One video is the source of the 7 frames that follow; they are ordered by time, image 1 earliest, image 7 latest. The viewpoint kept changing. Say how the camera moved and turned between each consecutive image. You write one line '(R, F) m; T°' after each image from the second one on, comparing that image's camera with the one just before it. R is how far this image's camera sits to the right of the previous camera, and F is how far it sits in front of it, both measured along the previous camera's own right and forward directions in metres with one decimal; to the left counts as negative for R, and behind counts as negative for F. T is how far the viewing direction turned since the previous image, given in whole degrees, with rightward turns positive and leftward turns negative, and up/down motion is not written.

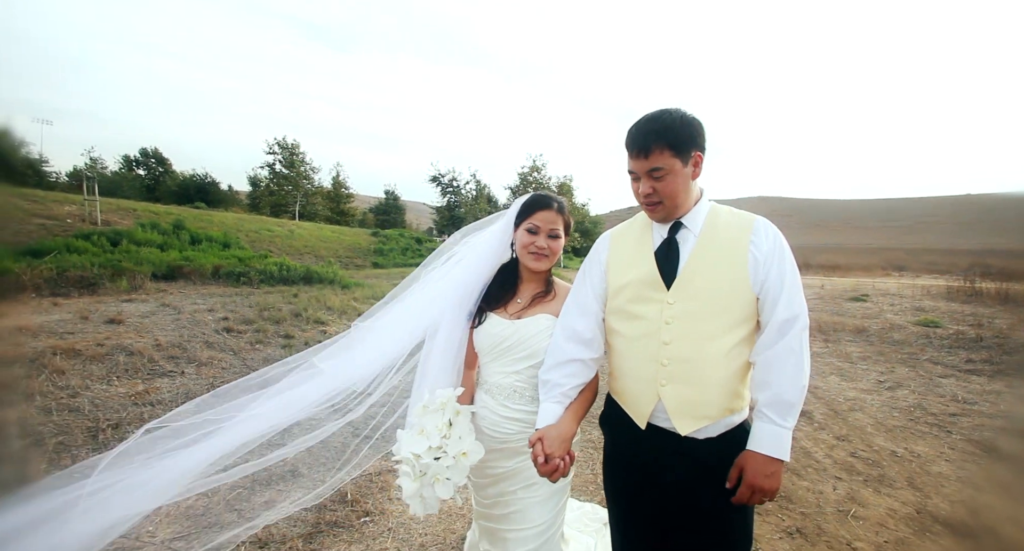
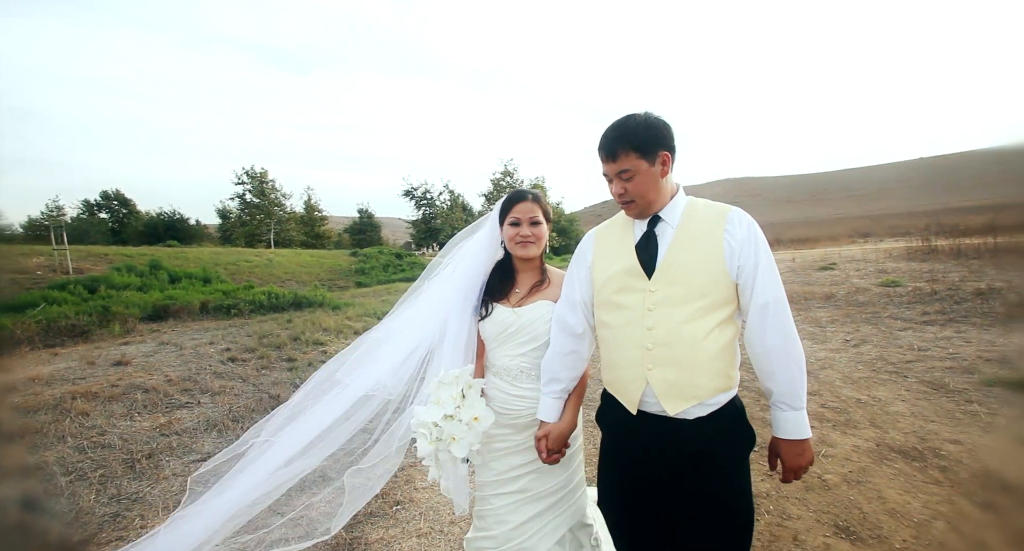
(-0.1, -0.4) m; +2°
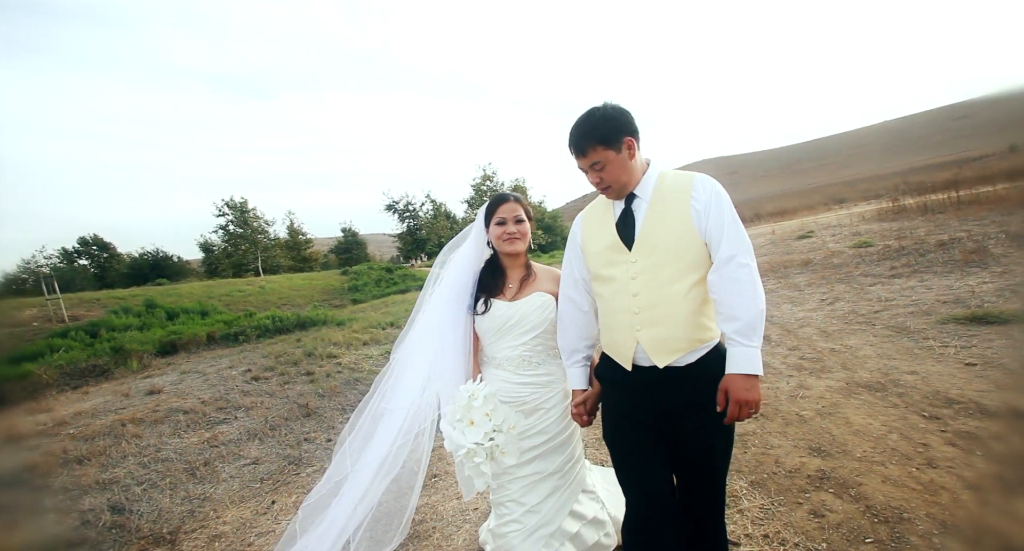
(-0.1, -0.5) m; +1°
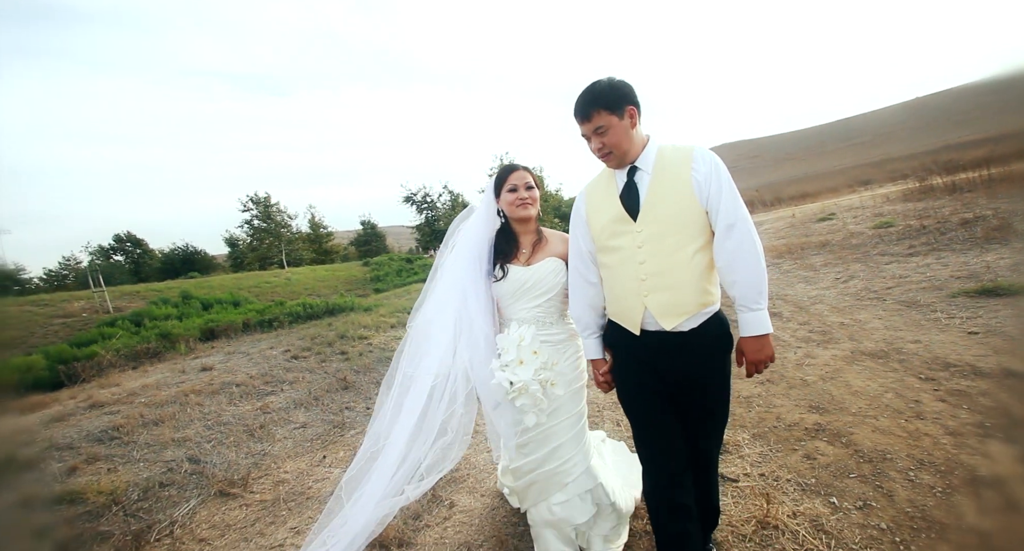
(0.0, -0.4) m; -2°
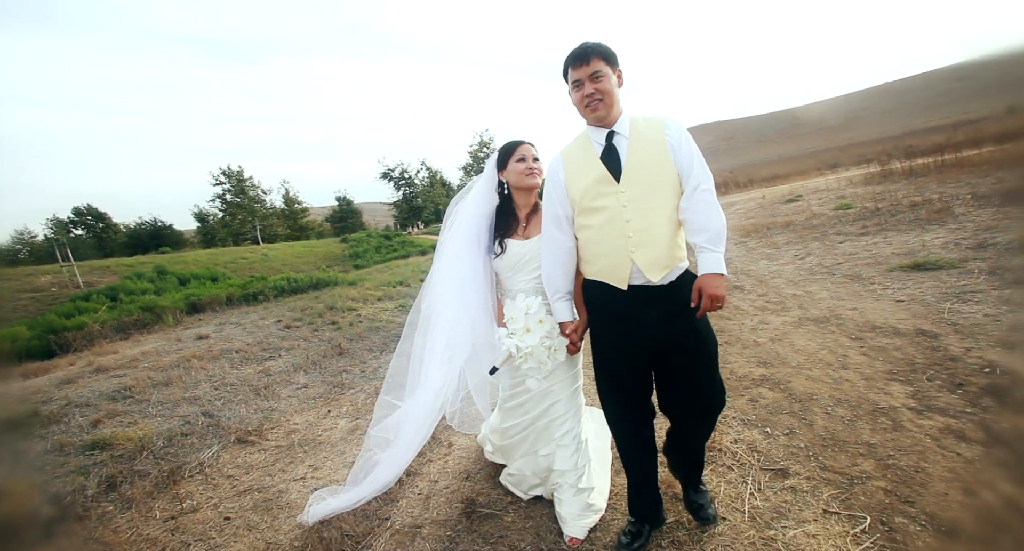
(-0.1, -0.4) m; +3°
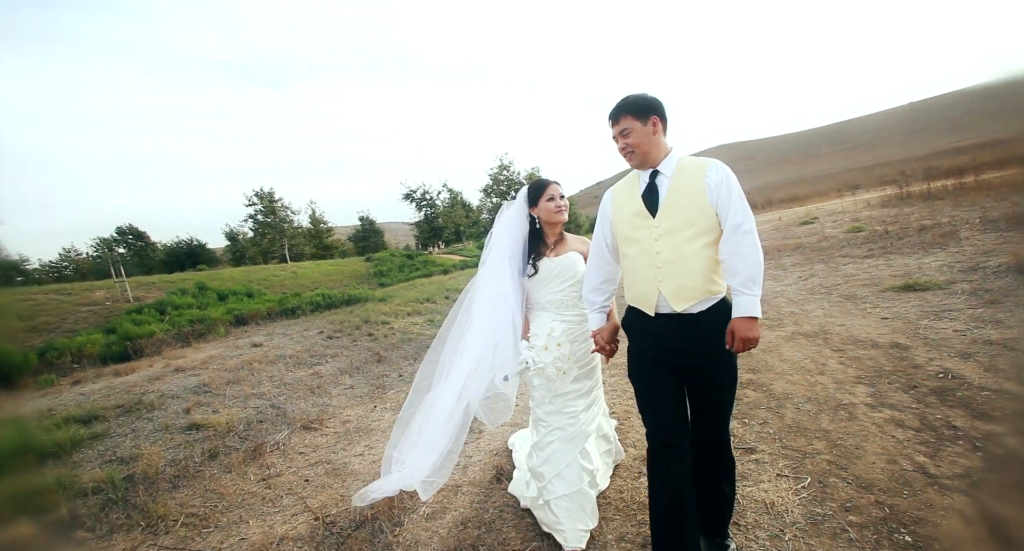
(0.0, -0.7) m; -2°
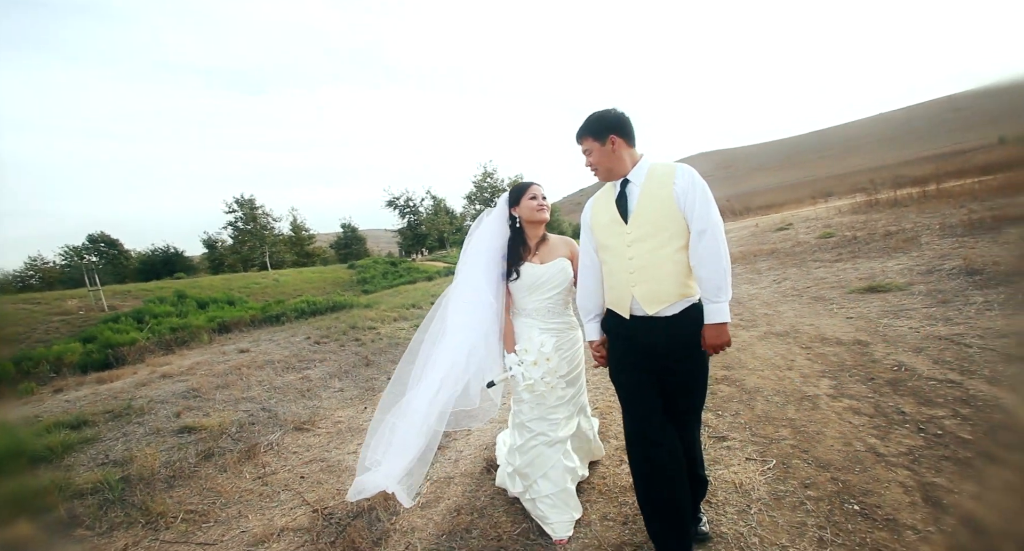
(0.0, -0.2) m; +2°
